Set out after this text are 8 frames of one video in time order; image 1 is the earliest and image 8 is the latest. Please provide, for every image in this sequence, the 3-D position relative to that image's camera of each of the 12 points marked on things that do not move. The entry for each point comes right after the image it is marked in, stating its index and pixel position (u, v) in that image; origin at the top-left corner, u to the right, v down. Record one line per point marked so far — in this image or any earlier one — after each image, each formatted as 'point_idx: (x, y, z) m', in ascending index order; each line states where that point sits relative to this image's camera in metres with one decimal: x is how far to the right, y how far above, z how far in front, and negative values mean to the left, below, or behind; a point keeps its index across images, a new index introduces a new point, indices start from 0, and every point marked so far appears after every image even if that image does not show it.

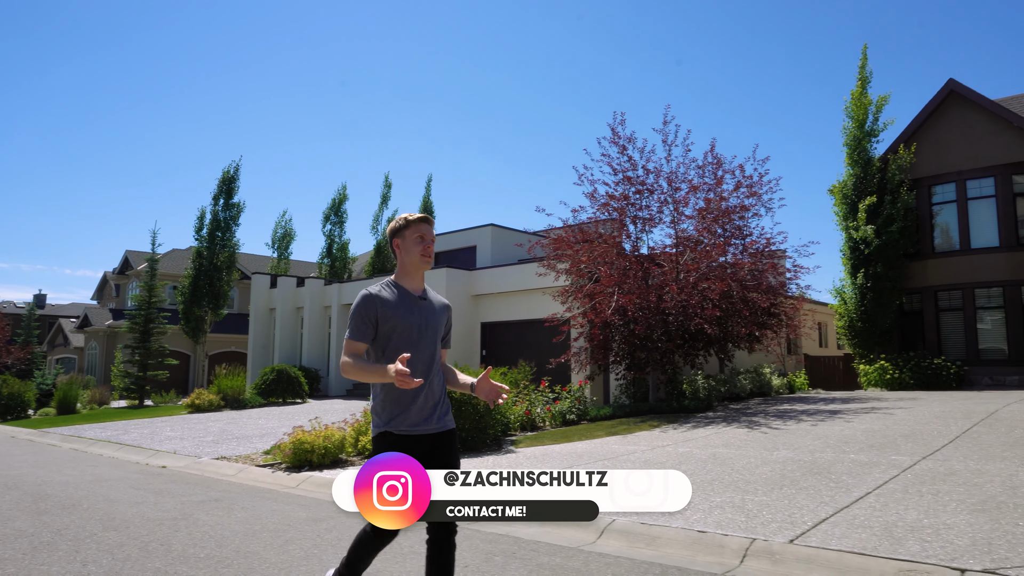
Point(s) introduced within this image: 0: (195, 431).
0: (-7.2, -3.2, +15.2) m
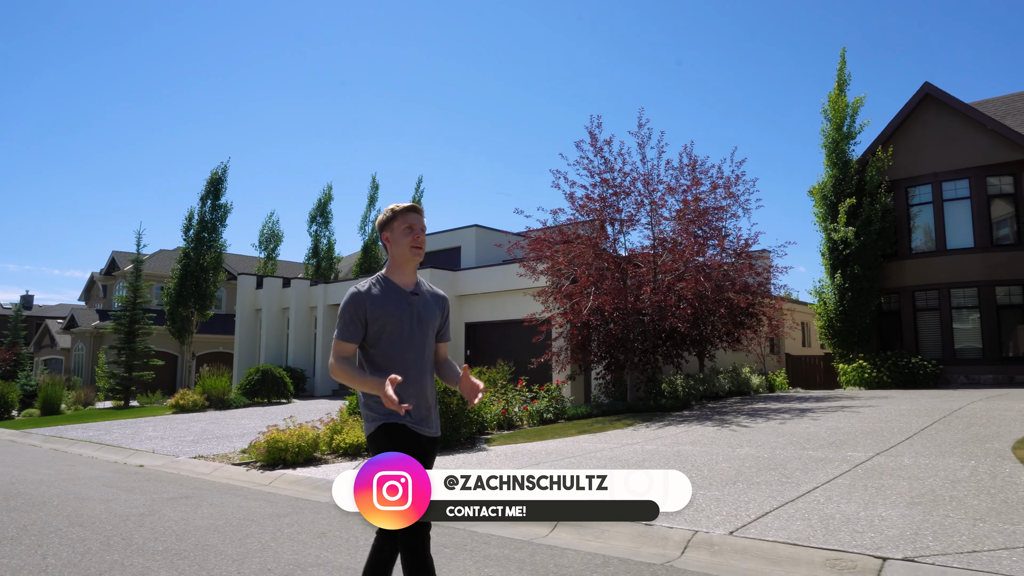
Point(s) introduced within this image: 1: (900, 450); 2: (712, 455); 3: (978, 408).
0: (-7.6, -3.3, +15.3) m
1: (+4.6, -1.9, +8.0) m
2: (+2.6, -2.2, +8.6) m
3: (+7.7, -1.9, +11.1) m
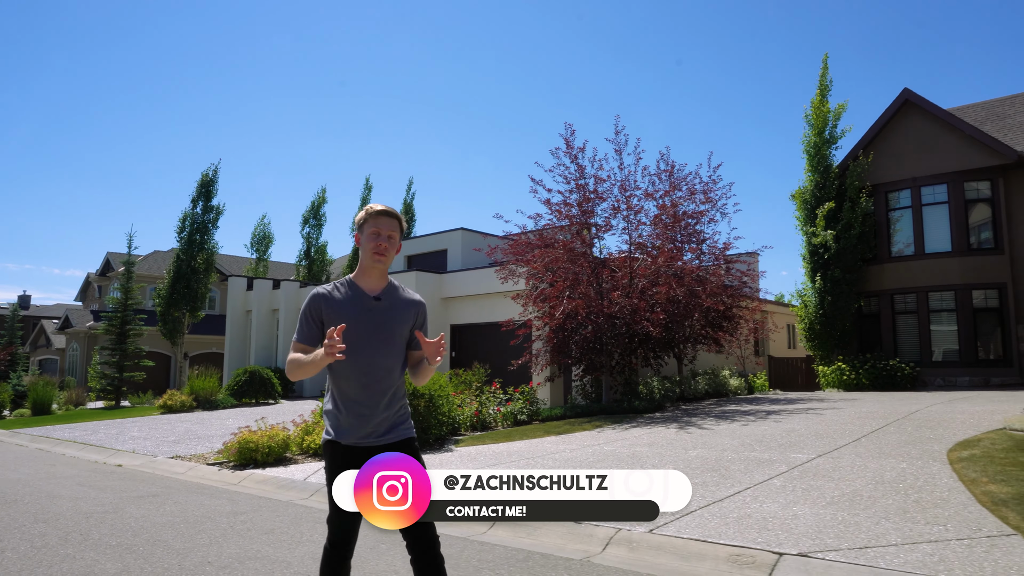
0: (-8.2, -3.3, +15.6) m
1: (+4.1, -2.0, +8.3) m
2: (+2.0, -2.3, +8.9) m
3: (+7.2, -2.1, +11.4) m
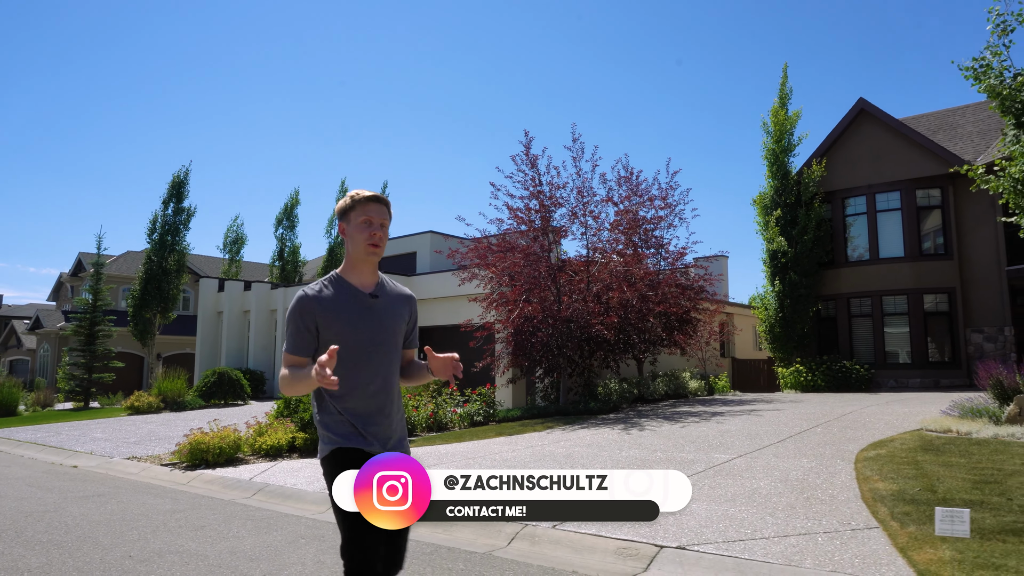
0: (-9.1, -3.4, +15.8) m
1: (+3.3, -2.1, +8.8) m
2: (+1.2, -2.4, +9.3) m
3: (+6.3, -2.2, +11.9) m
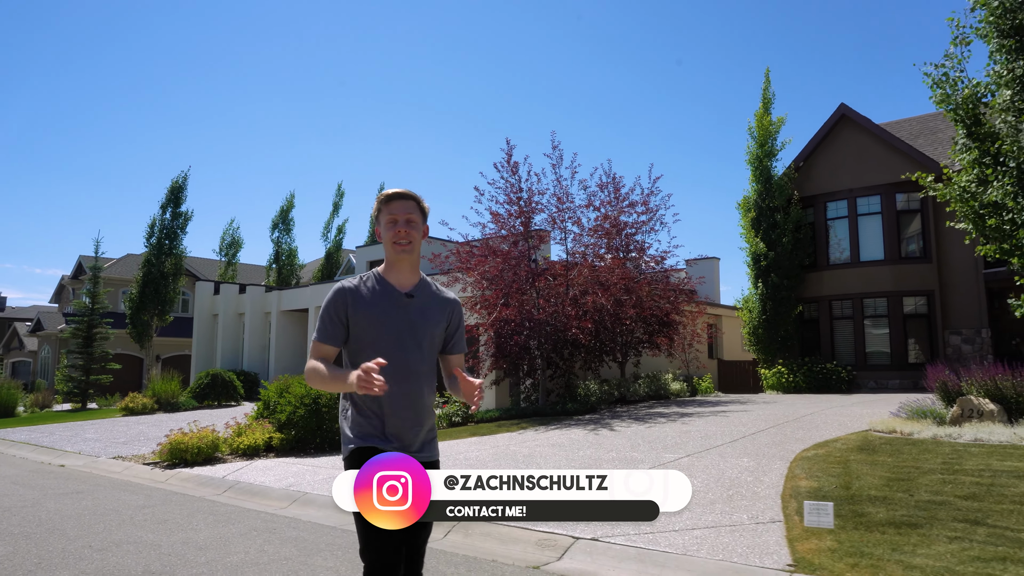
0: (-9.7, -3.5, +16.3) m
1: (+2.7, -2.2, +9.2) m
2: (+0.7, -2.5, +9.7) m
3: (+5.8, -2.3, +12.3) m
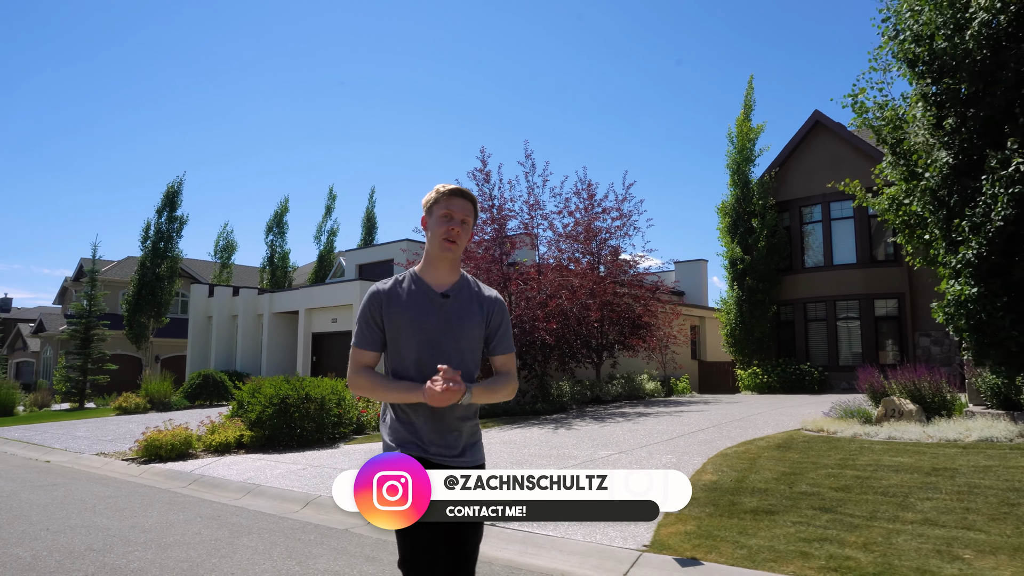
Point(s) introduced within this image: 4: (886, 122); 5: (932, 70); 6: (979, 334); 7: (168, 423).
0: (-10.4, -3.6, +17.0) m
1: (+2.0, -2.3, +9.8) m
2: (-0.1, -2.6, +10.4) m
3: (+5.0, -2.4, +12.9) m
4: (+6.1, +2.8, +10.9) m
5: (+6.2, +3.3, +9.8) m
6: (+6.5, -0.7, +9.3) m
7: (-6.1, -2.4, +12.0) m
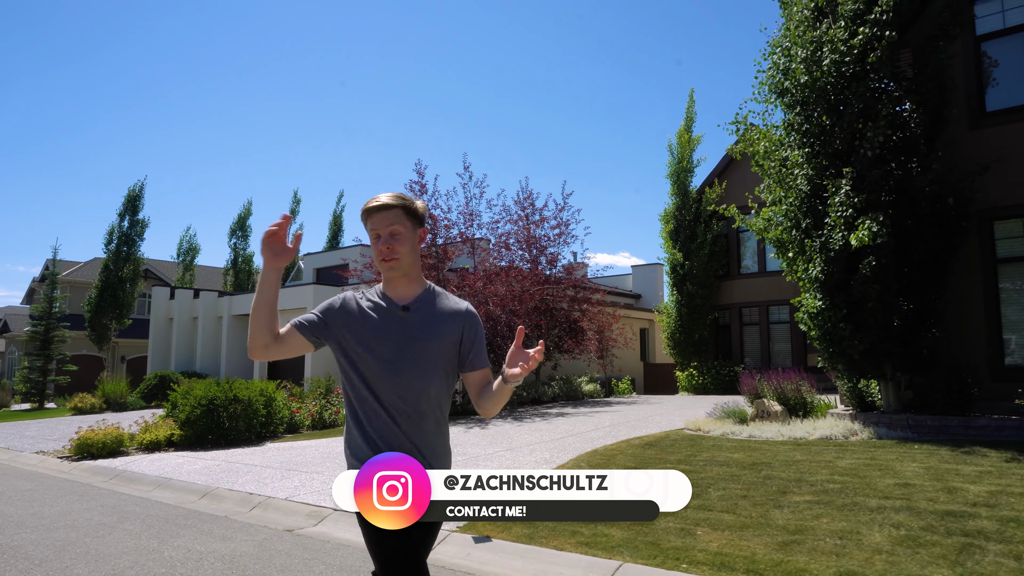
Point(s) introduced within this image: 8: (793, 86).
0: (-12.1, -3.8, +17.7) m
1: (+0.4, -2.5, +10.8) m
2: (-1.7, -2.7, +11.3) m
3: (+3.3, -2.6, +14.0) m
4: (+4.5, +2.6, +11.9) m
5: (+4.7, +3.1, +10.9) m
6: (+4.9, -0.9, +10.3) m
7: (-7.8, -2.6, +12.7) m
8: (+4.6, +3.3, +10.9) m
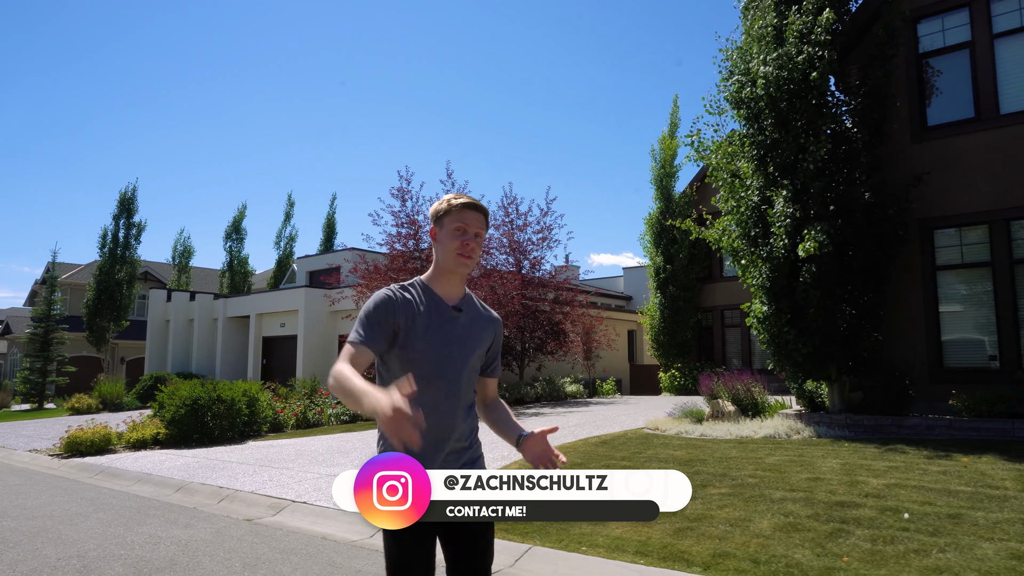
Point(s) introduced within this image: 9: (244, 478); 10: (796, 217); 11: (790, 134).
0: (-12.7, -3.9, +18.3) m
1: (-0.2, -2.6, +11.3) m
2: (-2.3, -2.9, +11.9) m
3: (+2.7, -2.7, +14.5) m
4: (+3.9, +2.5, +12.5) m
5: (+4.1, +3.0, +11.4) m
6: (+4.3, -1.0, +10.9) m
7: (-8.4, -2.7, +13.4) m
8: (+4.0, +3.2, +11.5) m
9: (-3.7, -2.6, +9.3) m
10: (+4.4, +1.1, +10.3) m
11: (+4.5, +2.5, +10.8) m
